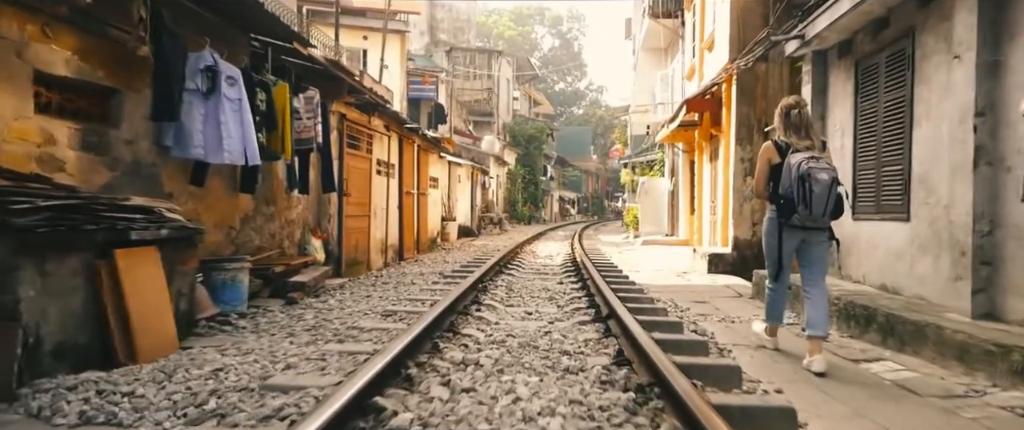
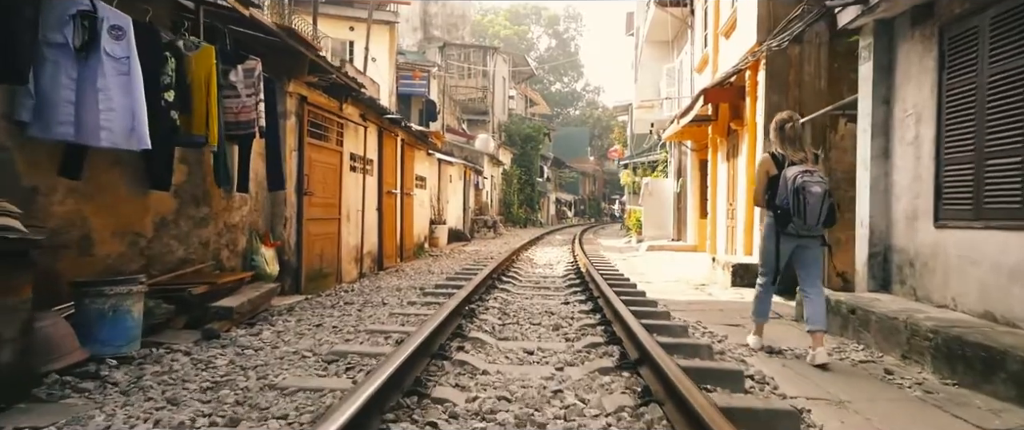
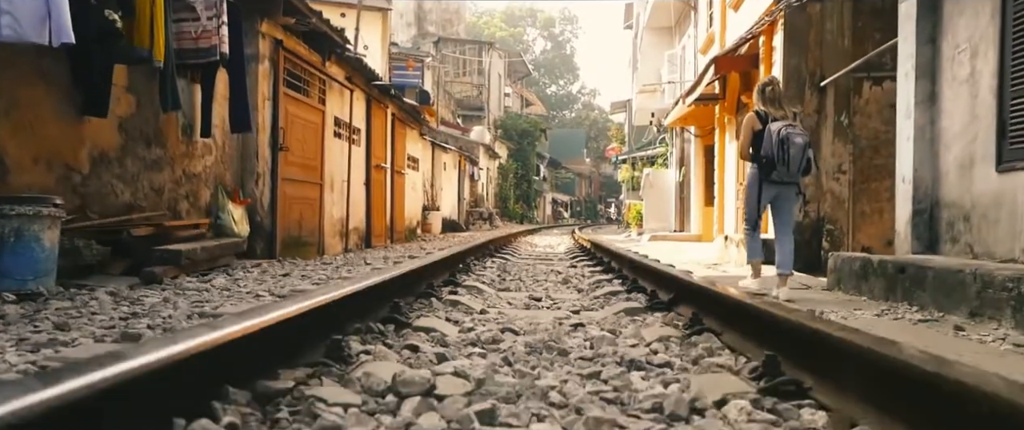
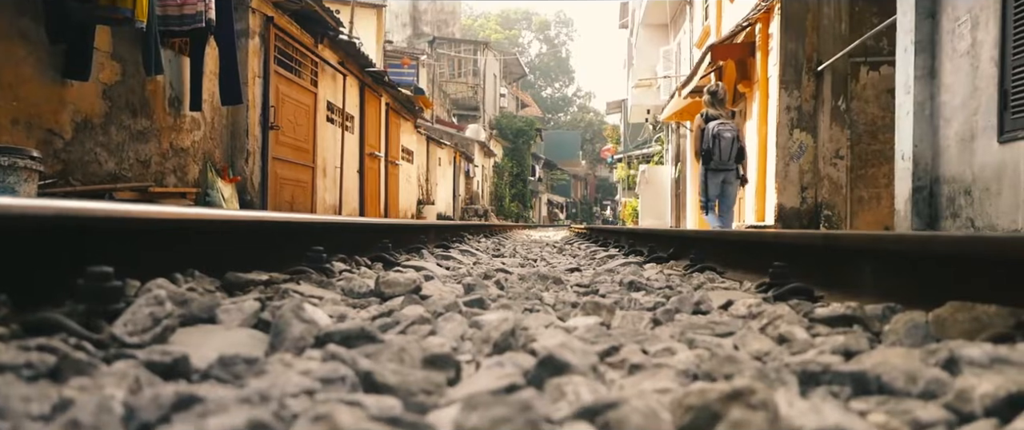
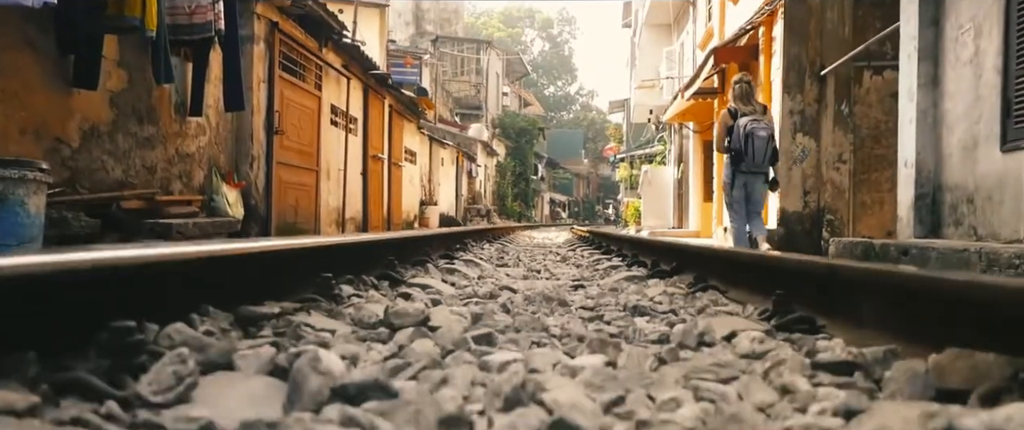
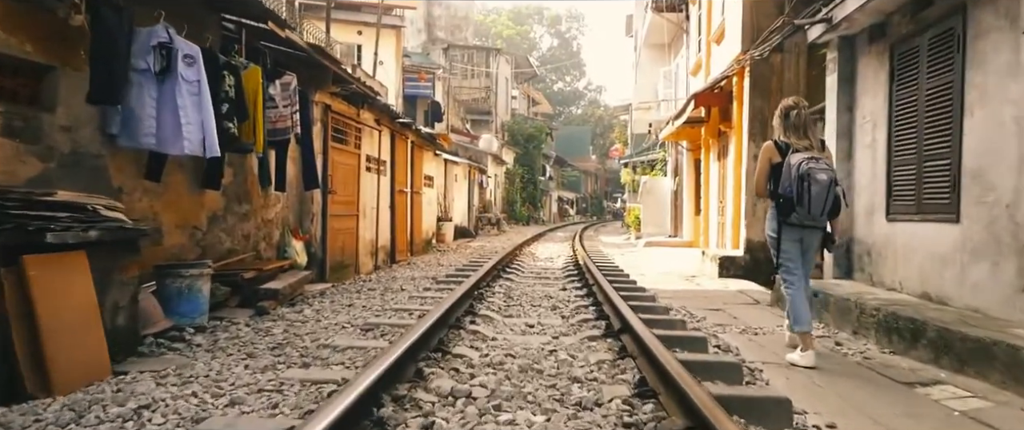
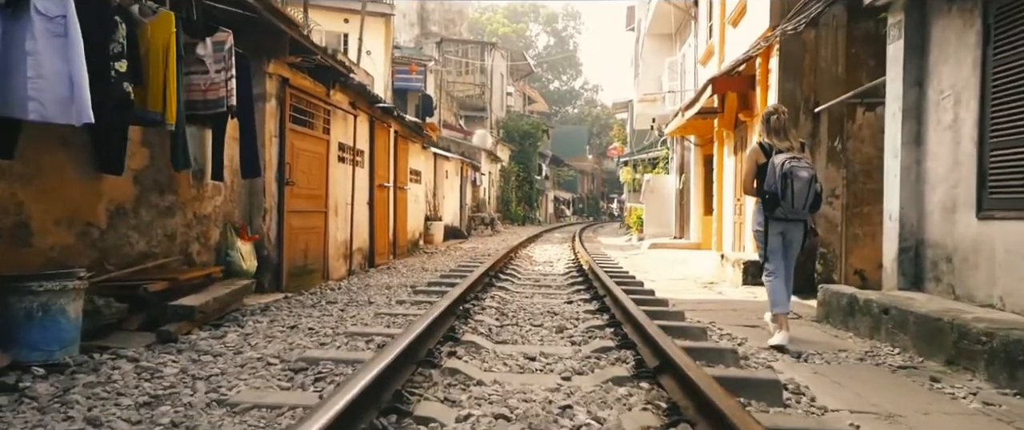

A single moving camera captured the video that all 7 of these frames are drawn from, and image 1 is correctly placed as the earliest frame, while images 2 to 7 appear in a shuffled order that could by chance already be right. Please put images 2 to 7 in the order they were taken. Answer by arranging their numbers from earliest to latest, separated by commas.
6, 2, 7, 3, 5, 4
